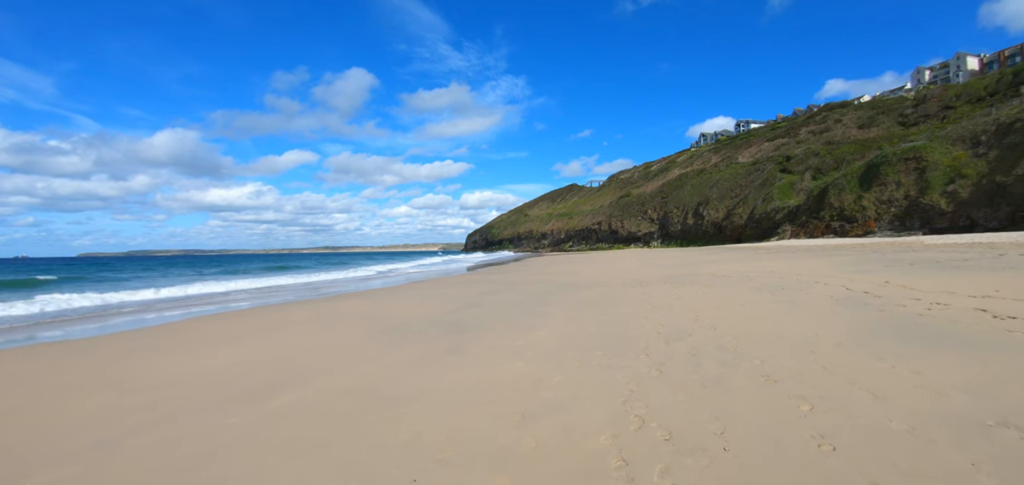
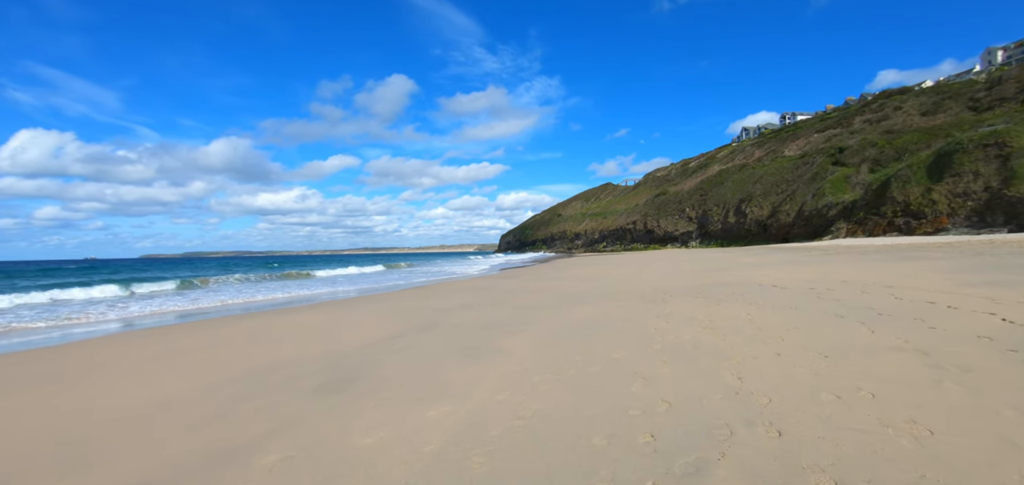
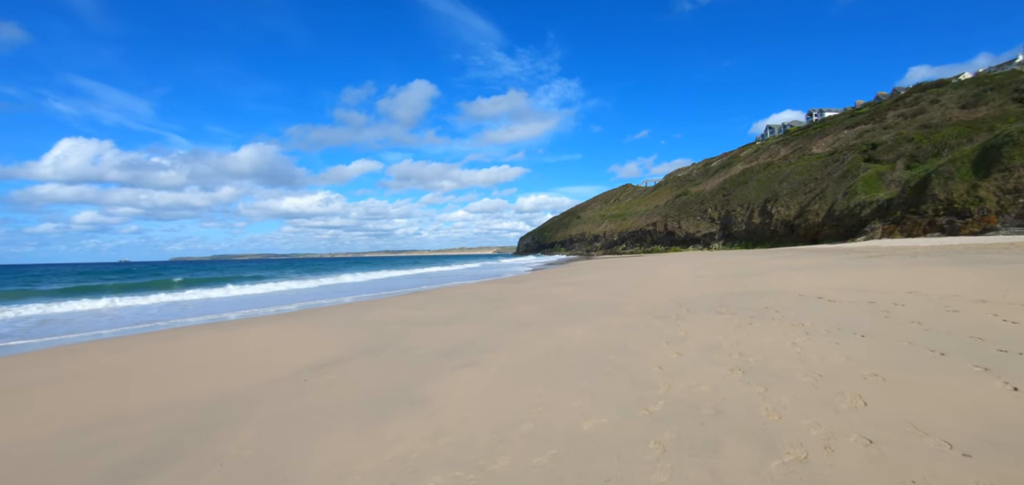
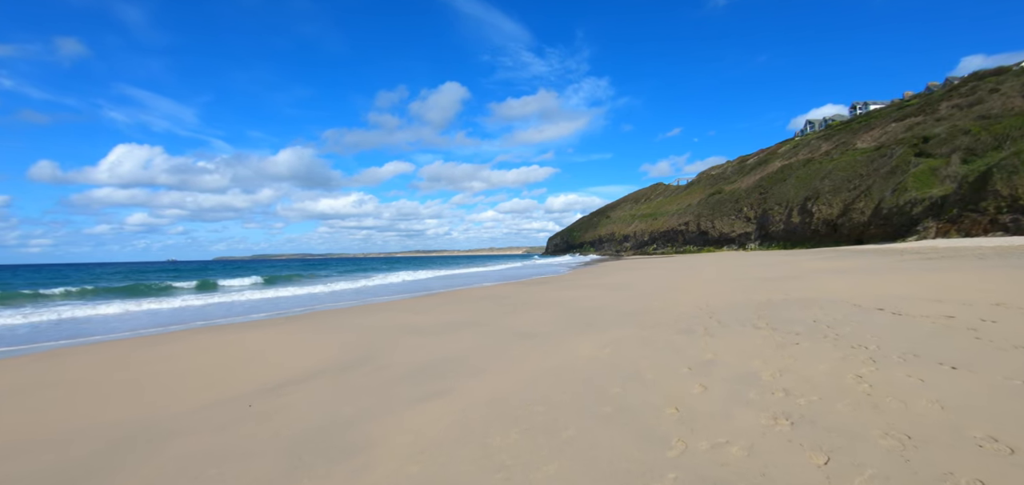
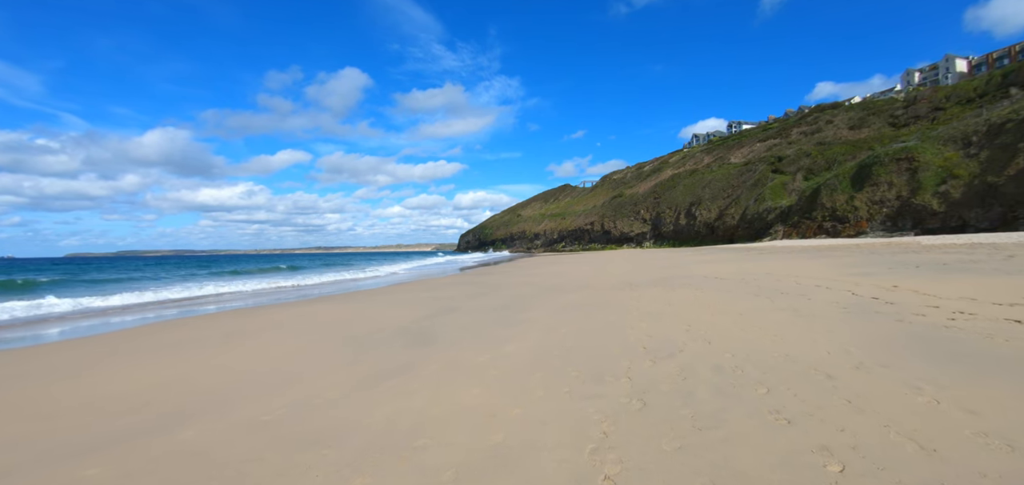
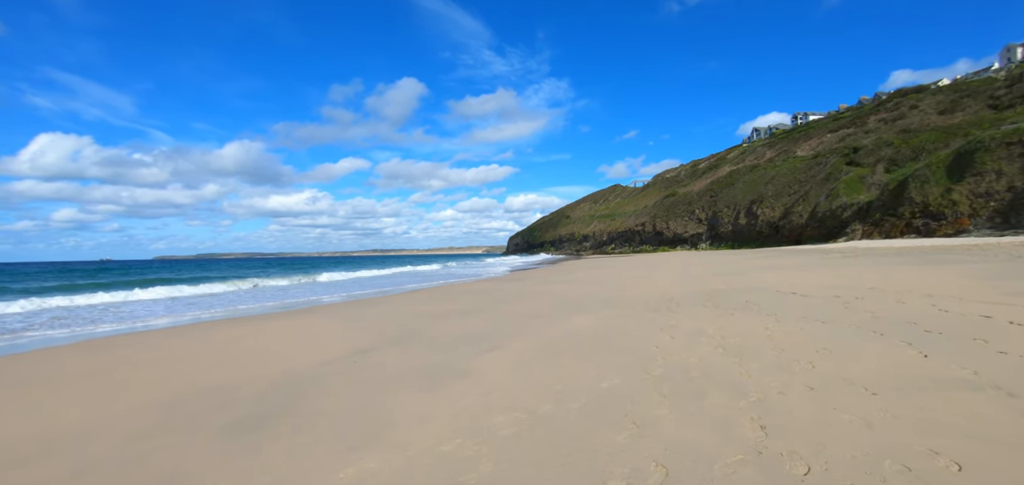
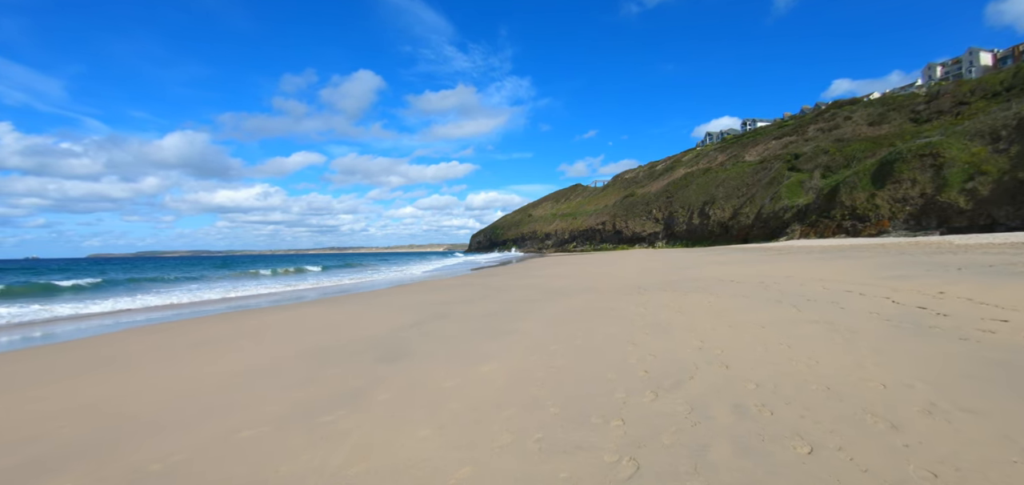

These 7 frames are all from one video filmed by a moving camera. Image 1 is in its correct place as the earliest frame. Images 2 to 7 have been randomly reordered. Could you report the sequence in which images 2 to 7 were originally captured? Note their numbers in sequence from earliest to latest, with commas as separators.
5, 7, 2, 6, 3, 4
